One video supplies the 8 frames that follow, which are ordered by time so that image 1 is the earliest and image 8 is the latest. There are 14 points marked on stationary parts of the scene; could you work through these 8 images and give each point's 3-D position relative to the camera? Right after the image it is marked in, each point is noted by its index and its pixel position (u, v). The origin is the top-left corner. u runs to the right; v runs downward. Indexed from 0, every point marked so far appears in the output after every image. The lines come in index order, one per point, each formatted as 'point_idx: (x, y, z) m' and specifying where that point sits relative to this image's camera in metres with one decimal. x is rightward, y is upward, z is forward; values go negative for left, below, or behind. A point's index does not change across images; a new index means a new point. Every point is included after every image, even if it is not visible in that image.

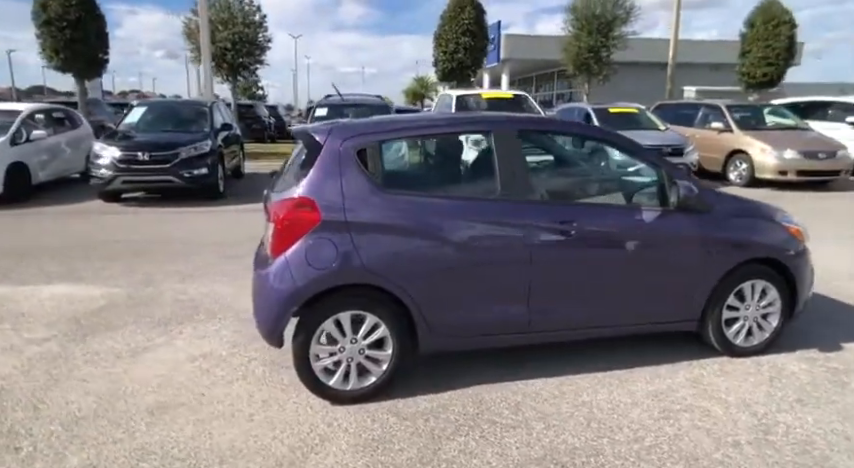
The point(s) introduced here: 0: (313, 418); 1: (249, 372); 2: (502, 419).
0: (-0.6, -1.0, +2.8) m
1: (-1.1, -0.9, +3.4) m
2: (+0.4, -1.0, +2.8) m
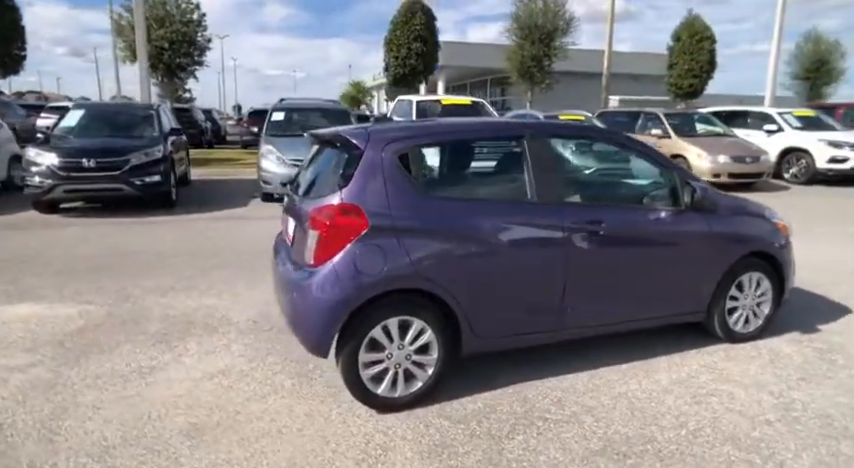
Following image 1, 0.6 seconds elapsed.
0: (-0.3, -1.0, +2.8) m
1: (-0.9, -0.9, +3.3) m
2: (+0.7, -1.0, +2.9) m
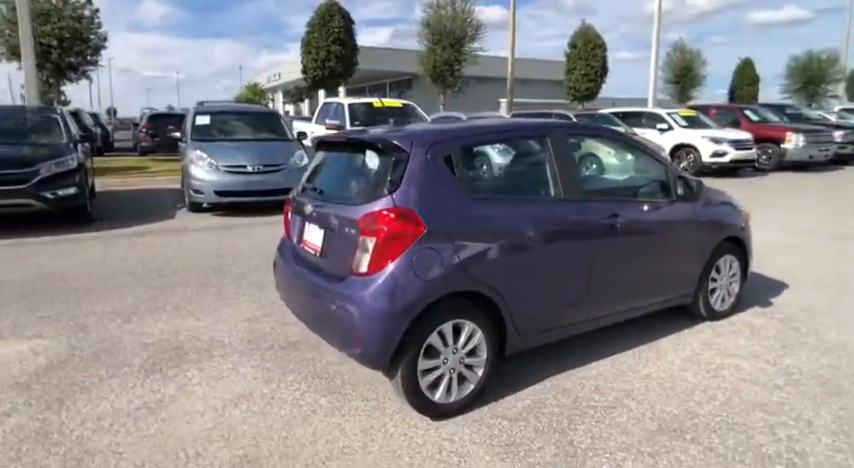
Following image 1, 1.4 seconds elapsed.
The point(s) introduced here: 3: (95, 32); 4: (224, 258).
0: (0.0, -1.0, +2.8) m
1: (-0.6, -1.0, +3.1) m
2: (+1.0, -1.0, +3.0) m
3: (-12.0, +7.2, +19.0) m
4: (-2.4, -0.3, +6.2) m
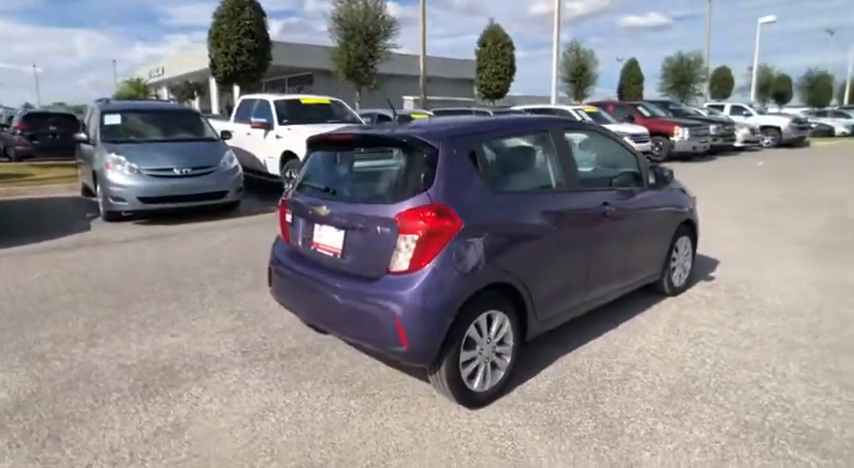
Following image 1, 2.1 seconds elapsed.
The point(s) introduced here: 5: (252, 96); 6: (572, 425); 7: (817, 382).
0: (+0.3, -1.0, +2.8) m
1: (-0.5, -1.0, +3.0) m
2: (+1.2, -0.9, +3.3) m
3: (-15.1, +6.6, +16.4) m
4: (-2.8, -0.4, +5.8) m
5: (-3.5, +2.7, +10.7) m
6: (+0.8, -1.0, +2.8) m
7: (+2.3, -0.9, +3.2) m
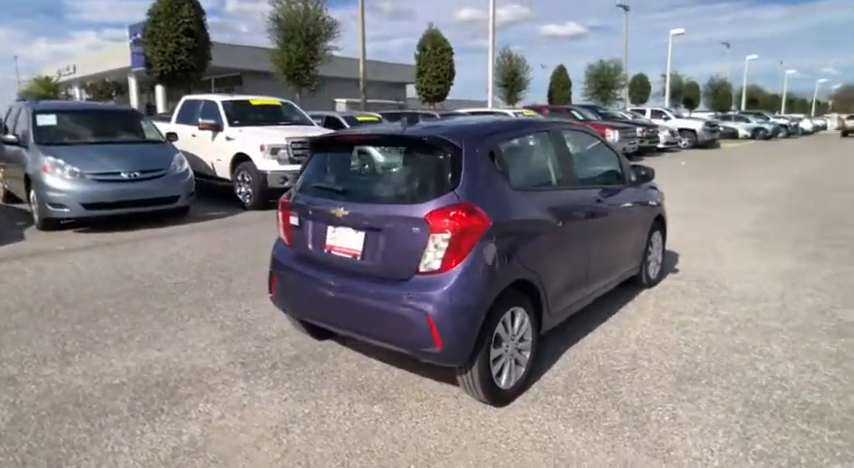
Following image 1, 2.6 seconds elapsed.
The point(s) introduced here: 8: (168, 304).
0: (+0.4, -1.0, +2.9) m
1: (-0.3, -1.0, +3.0) m
2: (+1.3, -0.9, +3.5) m
3: (-16.7, +6.2, +14.3) m
4: (-3.0, -0.5, +5.4) m
5: (-4.4, +2.6, +10.1) m
6: (+0.9, -1.0, +2.9) m
7: (+2.5, -0.8, +3.5) m
8: (-2.3, -0.6, +4.7) m
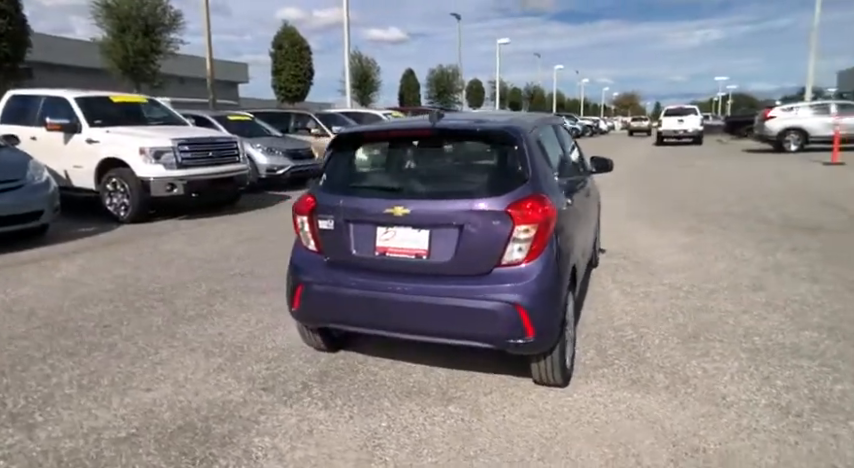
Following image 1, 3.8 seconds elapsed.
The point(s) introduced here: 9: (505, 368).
0: (+0.9, -0.9, +3.0) m
1: (+0.1, -1.0, +2.9) m
2: (+1.5, -0.7, +3.8) m
3: (-19.5, +4.9, +8.5) m
4: (-3.2, -0.7, +4.3) m
5: (-6.2, +2.2, +8.4) m
6: (+1.3, -0.9, +3.2) m
7: (+2.6, -0.6, +4.2) m
8: (-2.3, -0.8, +3.9) m
9: (+0.5, -0.9, +3.4) m
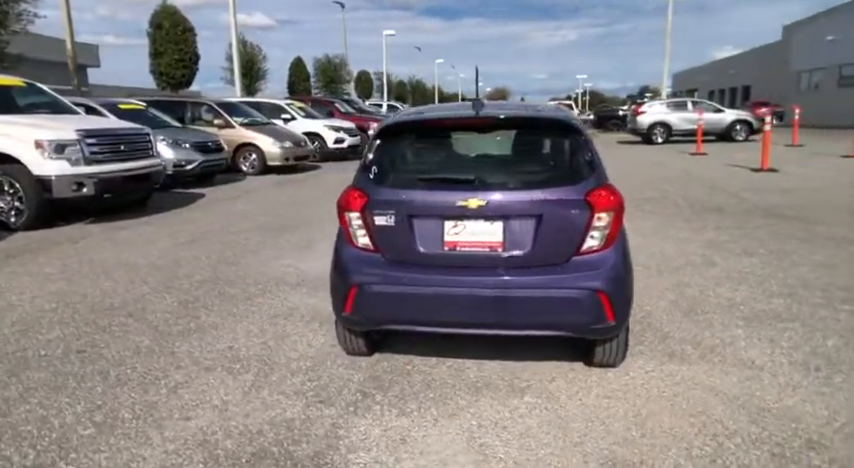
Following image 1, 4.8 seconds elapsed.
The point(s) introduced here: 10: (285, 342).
0: (+1.3, -0.9, +3.2) m
1: (+0.6, -0.9, +2.9) m
2: (+1.6, -0.6, +4.1) m
3: (-20.0, +4.1, +3.7) m
4: (-3.0, -0.7, +3.5) m
5: (-7.0, +2.0, +6.7) m
6: (+1.7, -0.8, +3.5) m
7: (+2.6, -0.5, +4.8) m
8: (-2.1, -0.8, +3.3) m
9: (+0.8, -0.8, +3.5) m
10: (-1.0, -0.8, +3.7) m
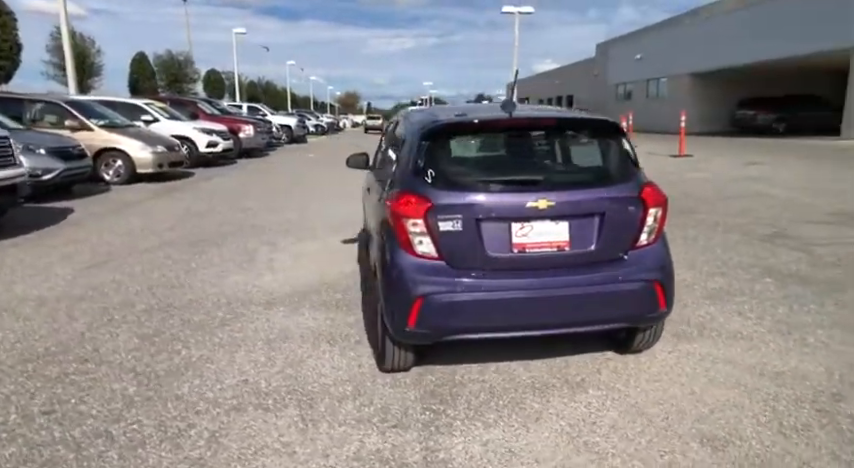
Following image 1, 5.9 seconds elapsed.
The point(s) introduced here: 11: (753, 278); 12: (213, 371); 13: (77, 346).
0: (+1.6, -0.8, +3.5) m
1: (+1.0, -0.9, +3.0) m
2: (+1.6, -0.6, +4.4) m
3: (-19.3, +3.0, -2.0) m
4: (-2.6, -0.9, +2.6) m
5: (-7.5, +1.6, +4.5) m
6: (+1.8, -0.7, +3.9) m
7: (+2.4, -0.4, +5.4) m
8: (-1.7, -0.9, +2.7) m
9: (+1.0, -0.8, +3.6) m
10: (-0.8, -0.8, +3.3) m
11: (+3.1, -0.4, +5.1) m
12: (-1.3, -0.8, +3.3) m
13: (-2.3, -0.7, +3.6) m
